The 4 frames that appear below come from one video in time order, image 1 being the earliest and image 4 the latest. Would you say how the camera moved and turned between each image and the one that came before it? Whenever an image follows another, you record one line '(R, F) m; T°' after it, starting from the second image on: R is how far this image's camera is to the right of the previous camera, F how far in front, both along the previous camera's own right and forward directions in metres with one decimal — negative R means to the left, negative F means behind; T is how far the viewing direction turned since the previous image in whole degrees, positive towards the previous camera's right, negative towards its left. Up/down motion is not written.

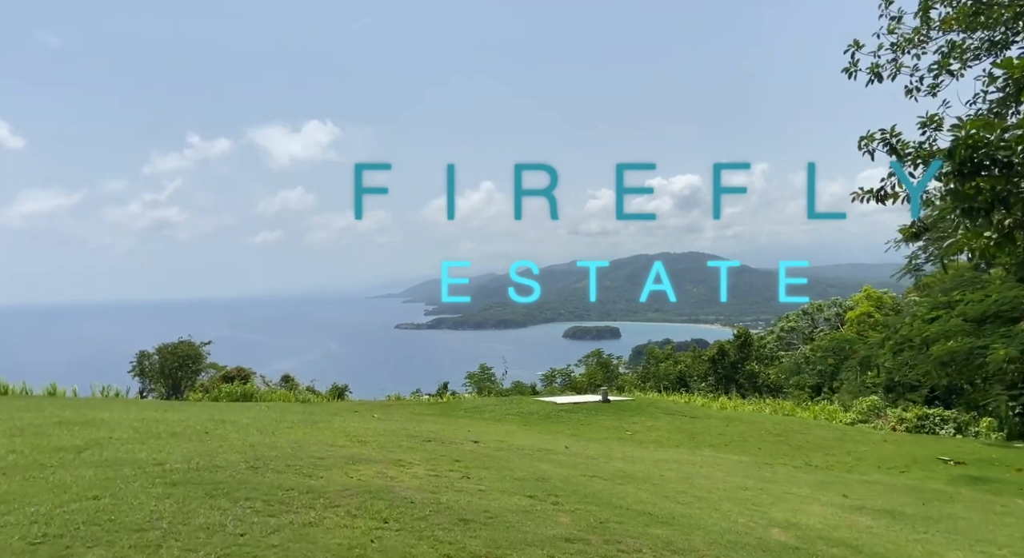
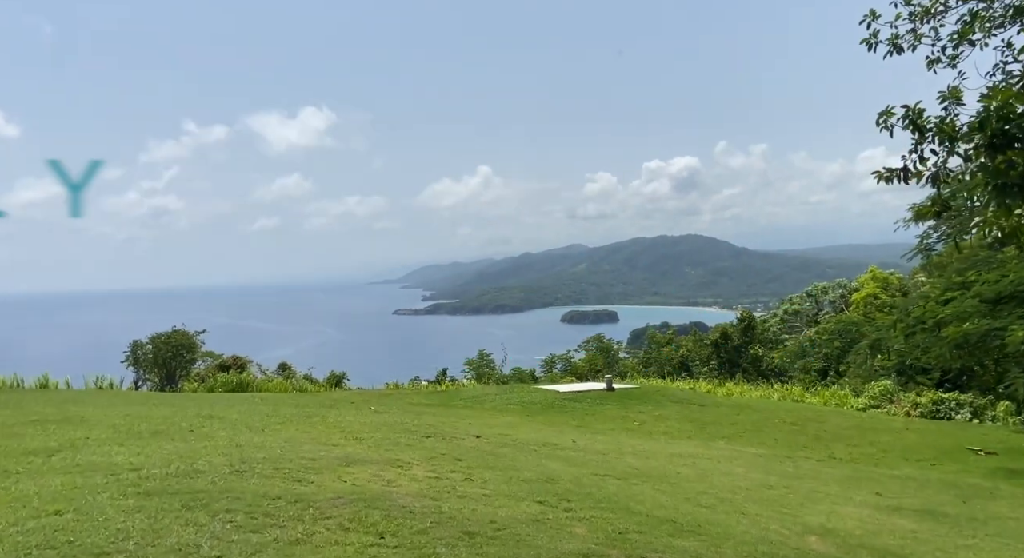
(0.0, +0.4) m; 0°
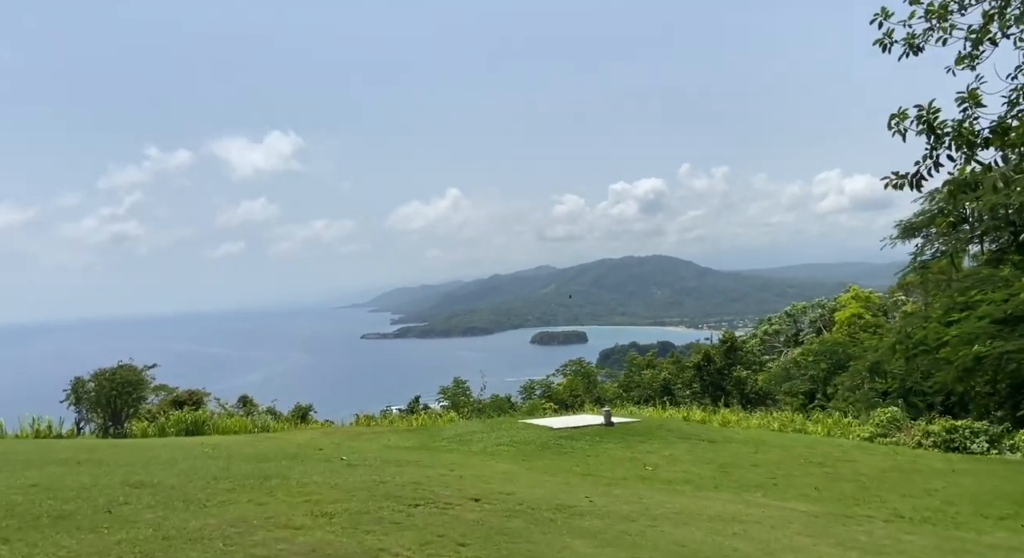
(-0.2, +1.0) m; +2°
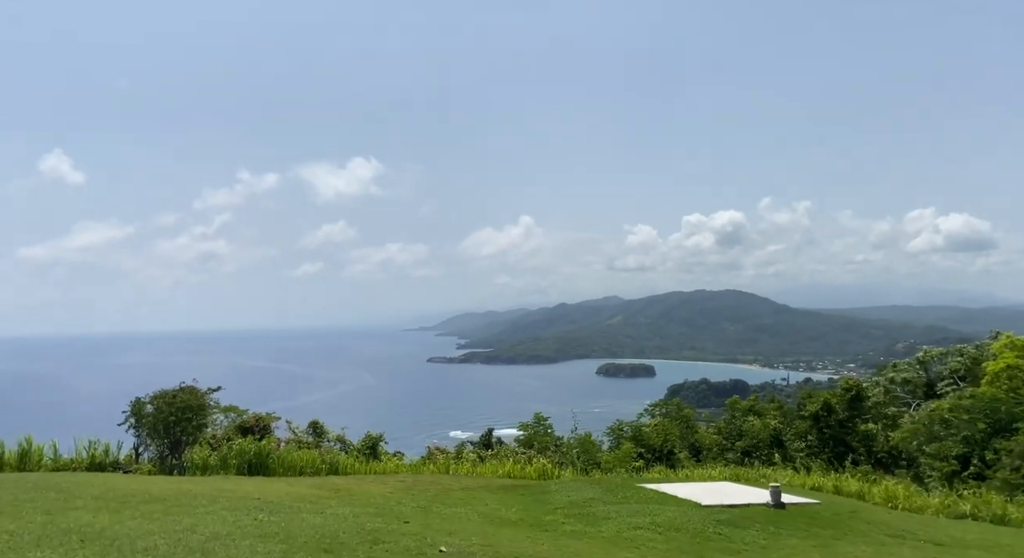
(-0.7, +2.1) m; -5°
